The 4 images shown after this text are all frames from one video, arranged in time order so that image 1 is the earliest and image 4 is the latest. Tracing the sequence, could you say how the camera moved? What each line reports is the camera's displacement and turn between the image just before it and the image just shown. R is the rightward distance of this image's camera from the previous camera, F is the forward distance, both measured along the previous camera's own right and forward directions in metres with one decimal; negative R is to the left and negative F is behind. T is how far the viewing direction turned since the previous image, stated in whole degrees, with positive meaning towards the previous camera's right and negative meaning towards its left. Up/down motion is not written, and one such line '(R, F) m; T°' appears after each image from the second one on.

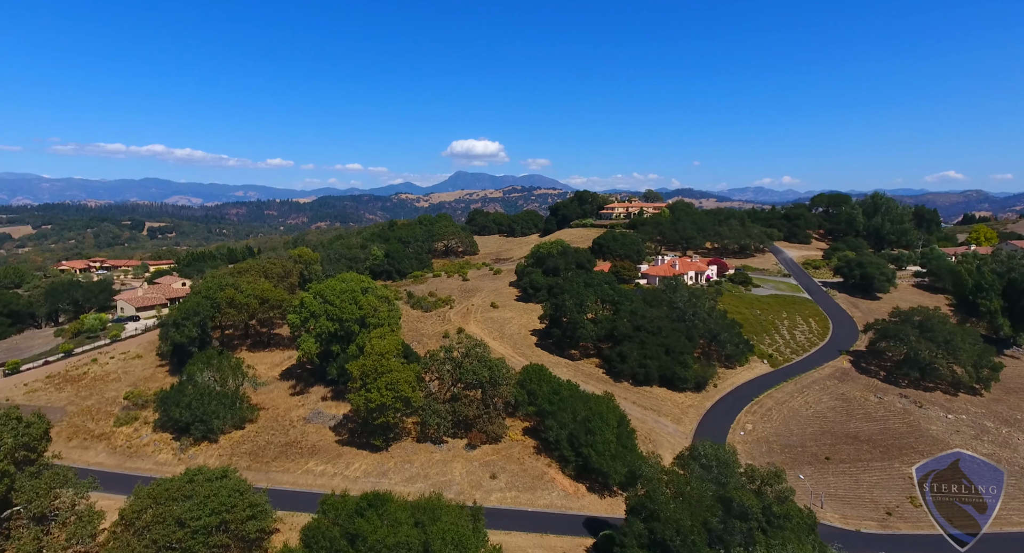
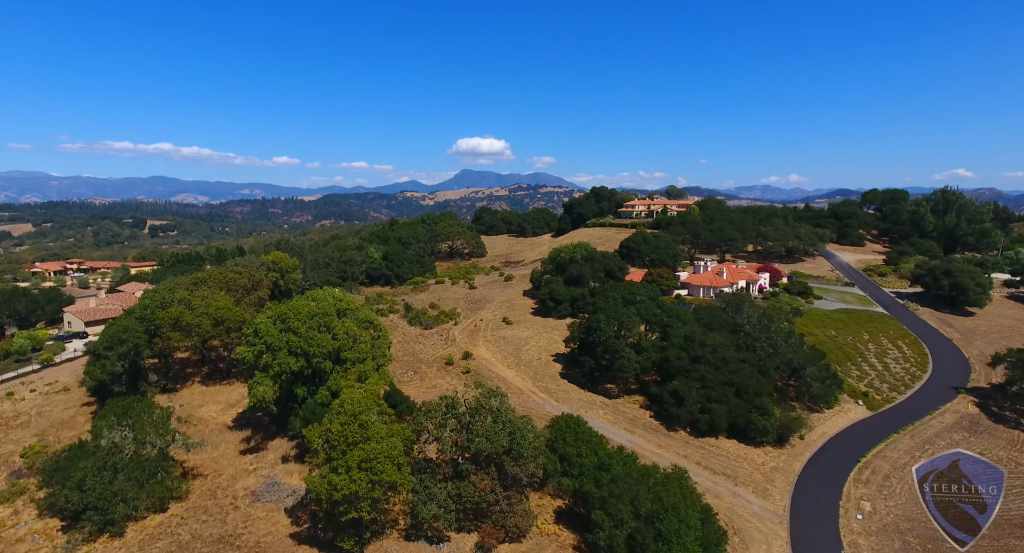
(-1.1, +9.7) m; -1°
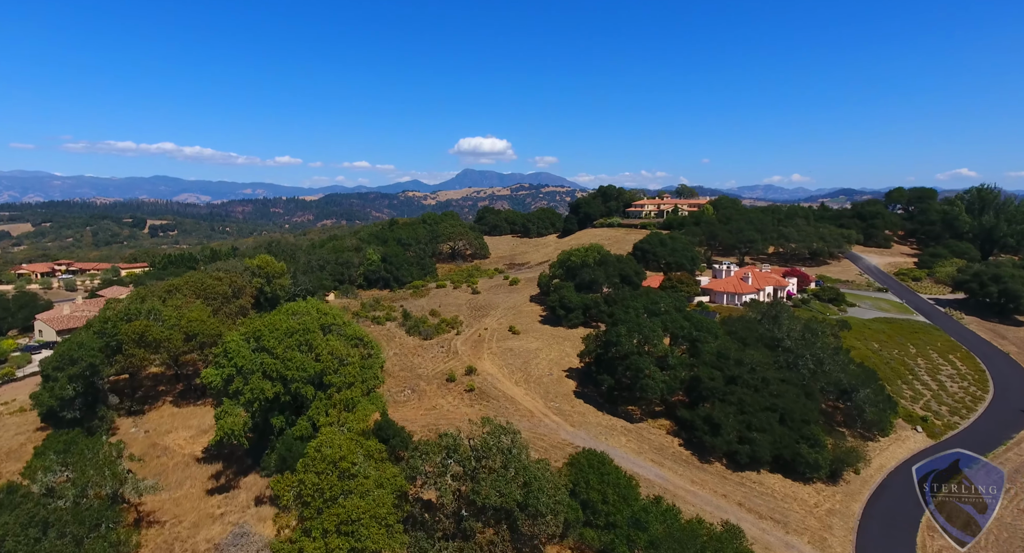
(-0.5, +4.1) m; 0°
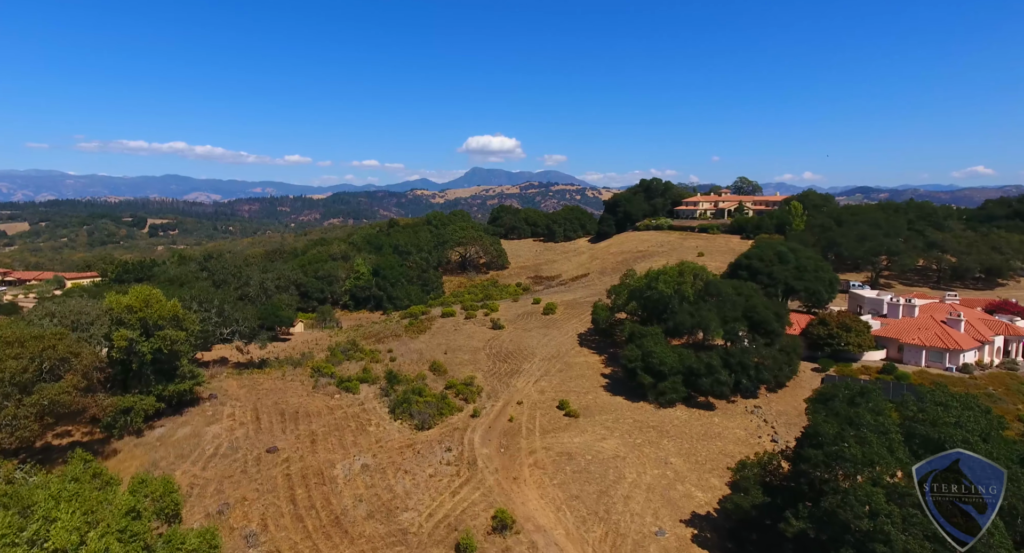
(-2.5, +19.0) m; -1°
